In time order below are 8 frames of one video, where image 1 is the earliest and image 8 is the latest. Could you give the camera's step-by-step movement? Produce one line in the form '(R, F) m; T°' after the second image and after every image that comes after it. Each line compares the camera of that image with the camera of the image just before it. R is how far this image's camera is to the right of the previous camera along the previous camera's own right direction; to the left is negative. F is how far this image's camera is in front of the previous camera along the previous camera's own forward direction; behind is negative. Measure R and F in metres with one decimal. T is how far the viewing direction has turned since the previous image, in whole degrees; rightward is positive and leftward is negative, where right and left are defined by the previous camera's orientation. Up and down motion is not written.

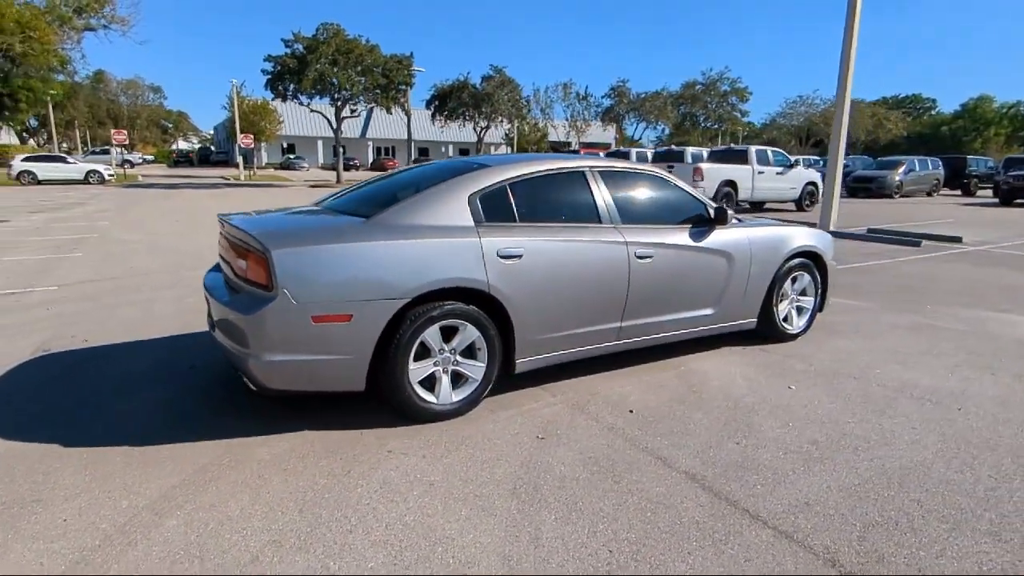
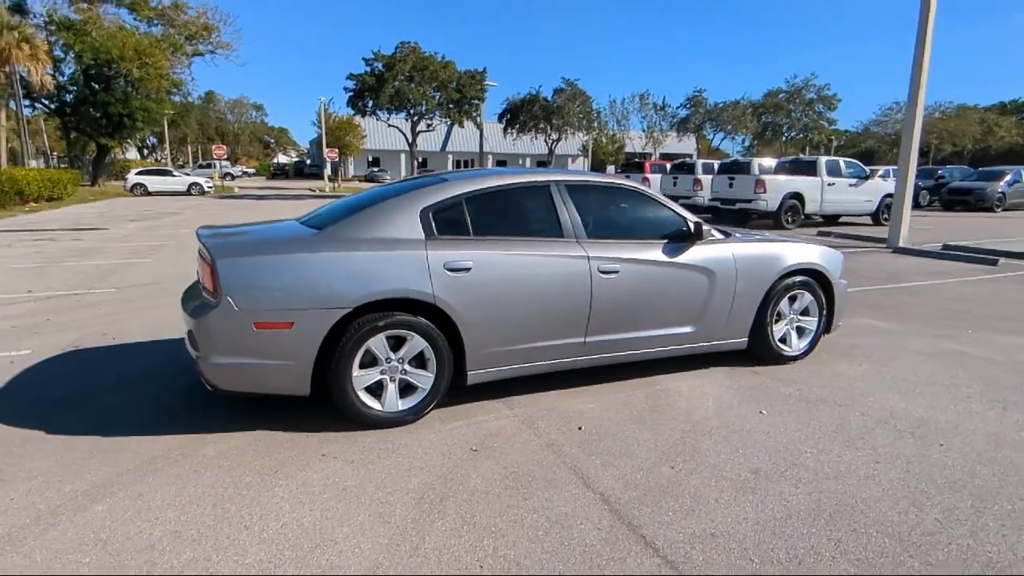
(+0.9, 0.0) m; -8°
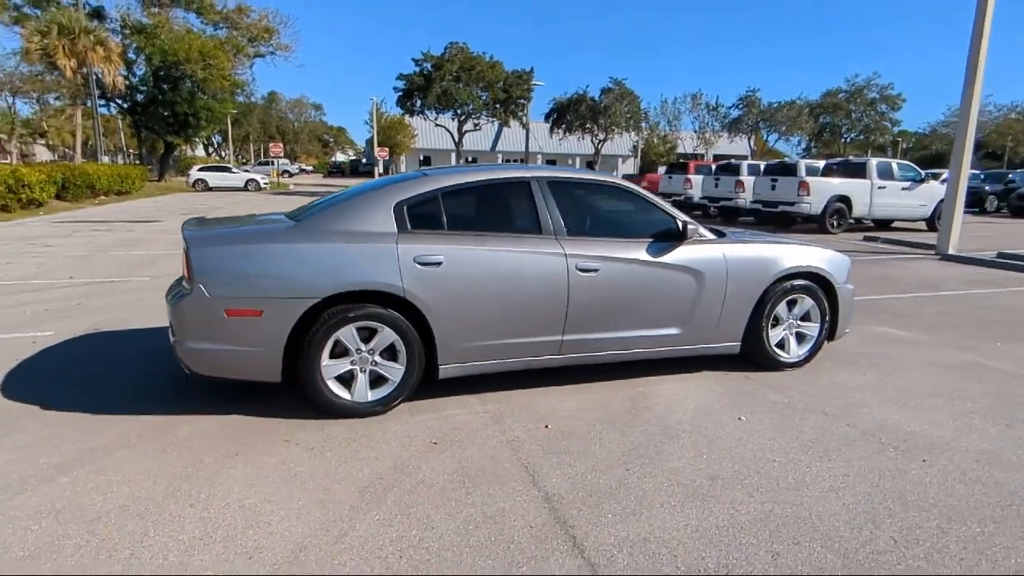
(+0.5, 0.0) m; -5°
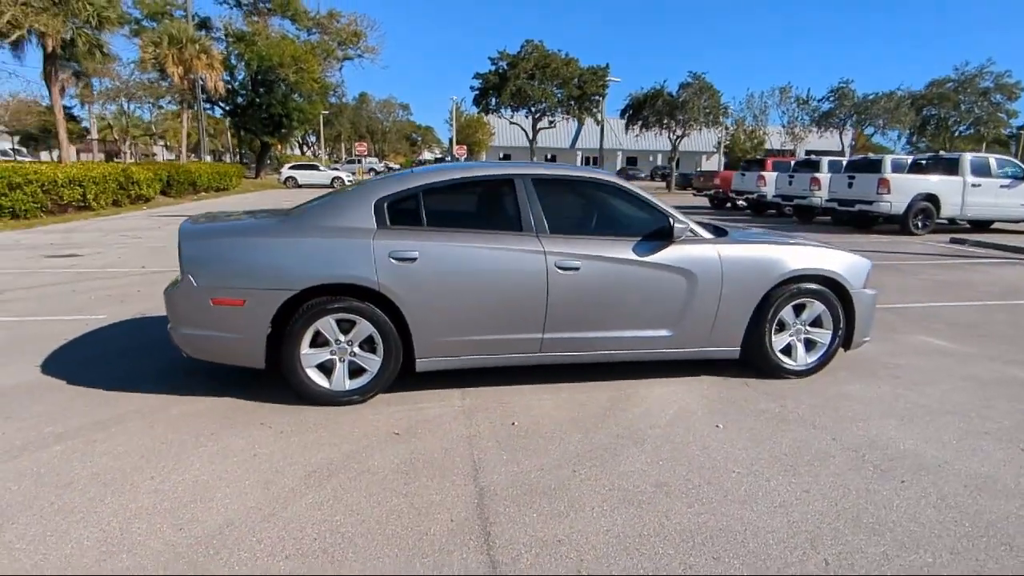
(+0.7, 0.0) m; -8°
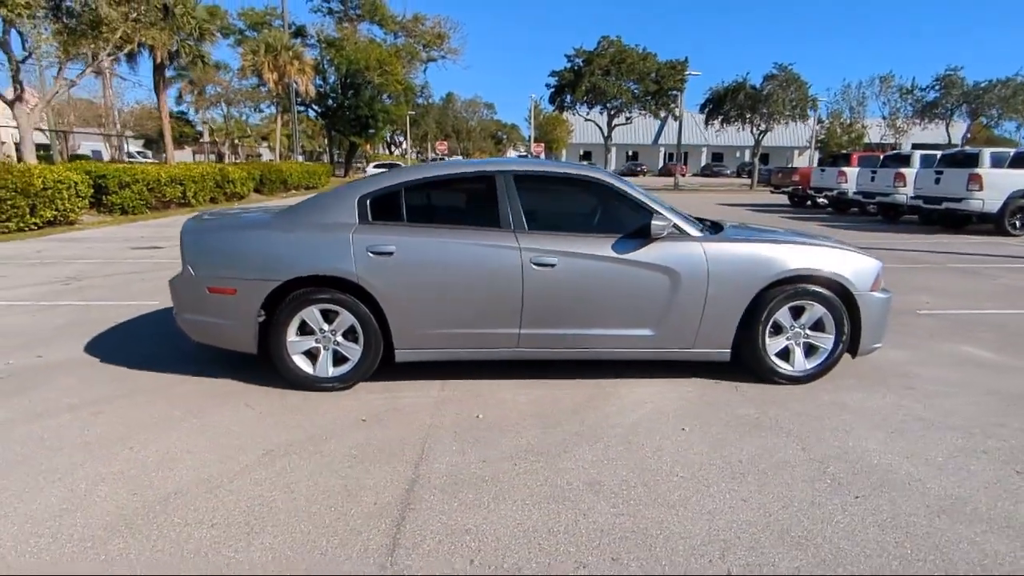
(+0.8, 0.0) m; -8°
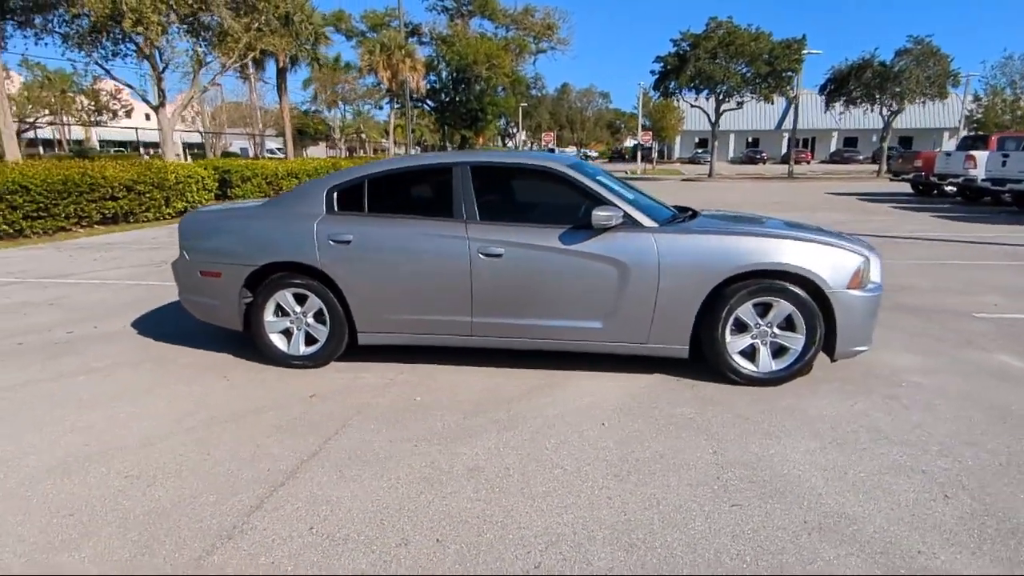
(+1.2, 0.0) m; -11°
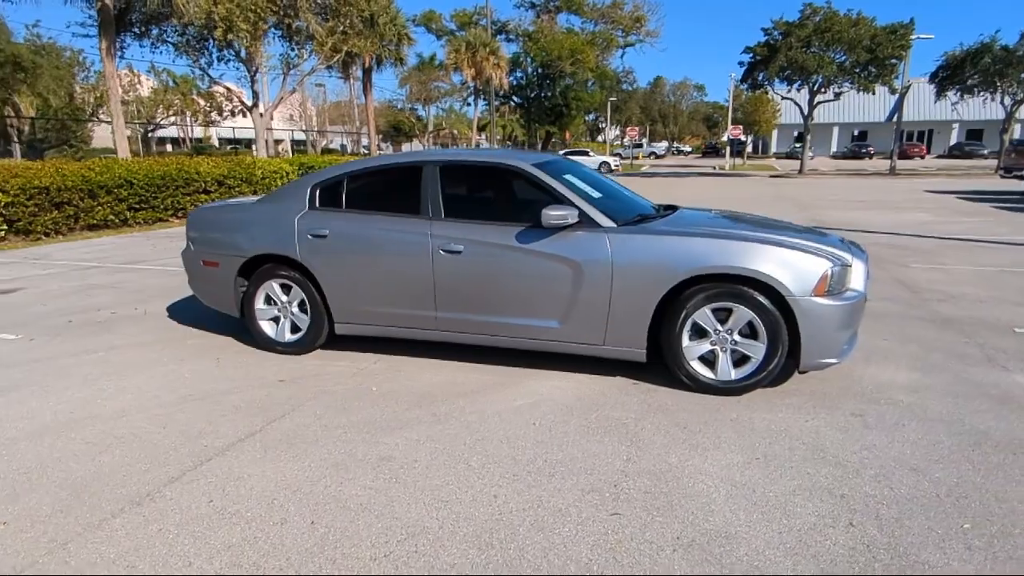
(+0.9, 0.0) m; -9°
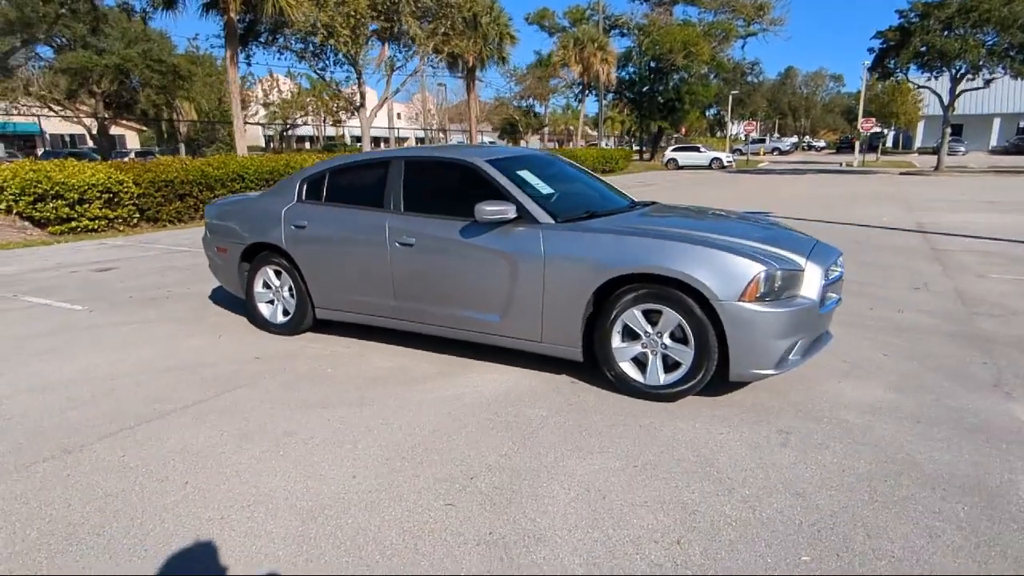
(+1.2, +0.1) m; -11°
